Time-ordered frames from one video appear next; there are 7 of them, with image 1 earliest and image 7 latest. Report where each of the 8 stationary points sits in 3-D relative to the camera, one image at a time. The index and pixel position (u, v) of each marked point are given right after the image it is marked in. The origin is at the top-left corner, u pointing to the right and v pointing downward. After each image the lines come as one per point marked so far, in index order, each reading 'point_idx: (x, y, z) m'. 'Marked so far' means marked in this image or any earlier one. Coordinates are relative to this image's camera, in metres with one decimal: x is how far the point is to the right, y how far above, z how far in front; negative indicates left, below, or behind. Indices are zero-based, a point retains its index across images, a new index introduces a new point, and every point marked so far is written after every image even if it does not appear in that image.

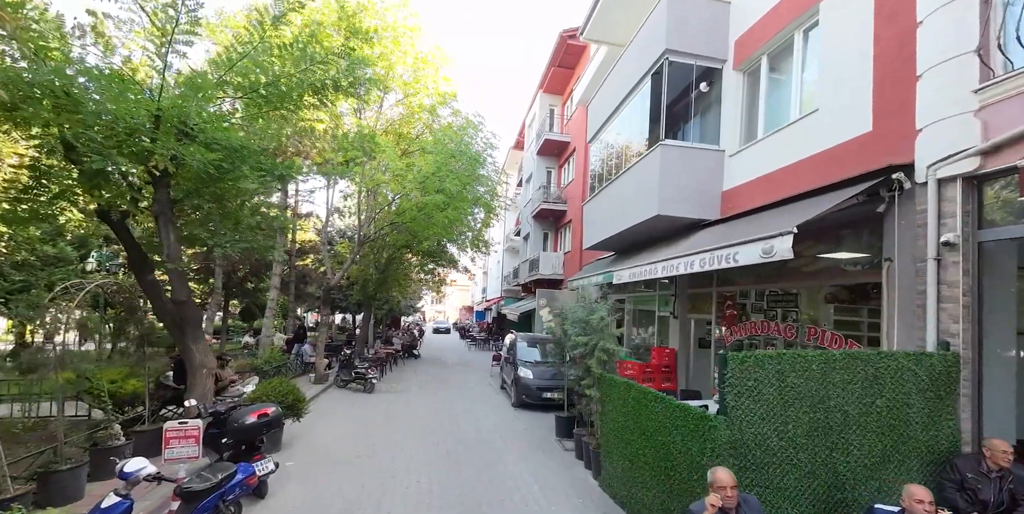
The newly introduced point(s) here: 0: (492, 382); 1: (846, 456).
0: (-0.5, -3.7, +15.0) m
1: (+3.0, -1.8, +4.5) m
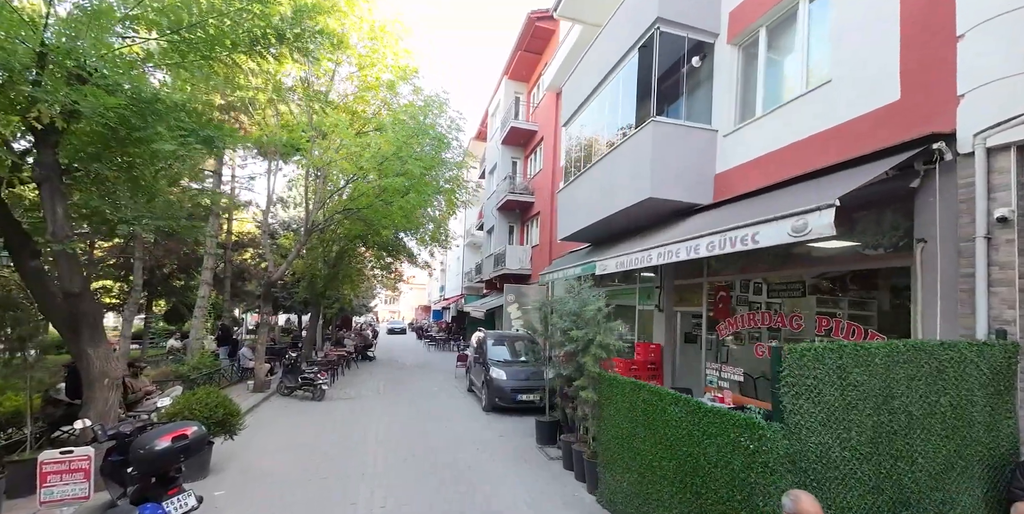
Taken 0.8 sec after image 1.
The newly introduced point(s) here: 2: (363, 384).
0: (-1.5, -3.6, +13.9) m
1: (+3.1, -1.6, +3.8) m
2: (-4.2, -3.6, +14.0) m
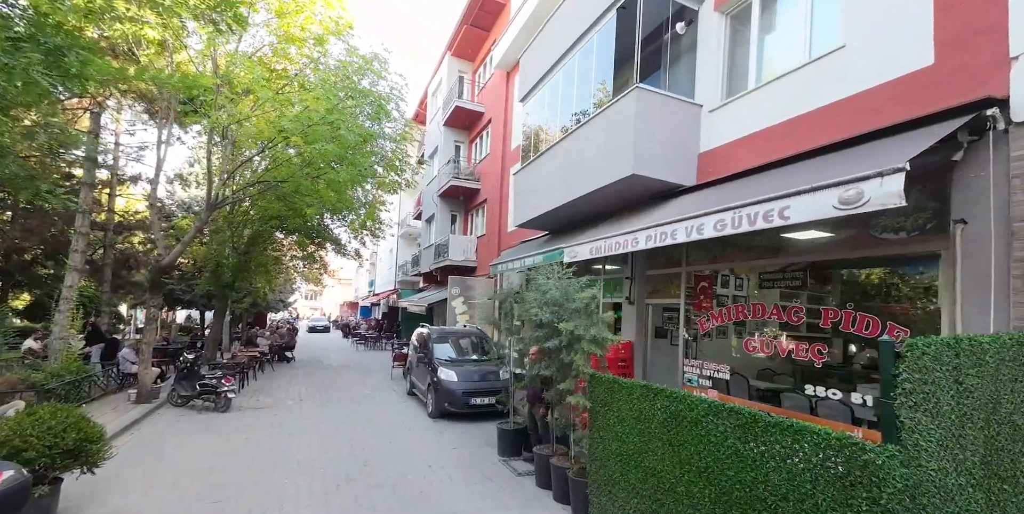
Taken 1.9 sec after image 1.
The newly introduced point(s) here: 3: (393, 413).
0: (-2.9, -3.3, +12.4) m
1: (+3.1, -1.4, +3.0) m
2: (-5.6, -3.2, +12.1) m
3: (-2.3, -3.0, +9.7) m
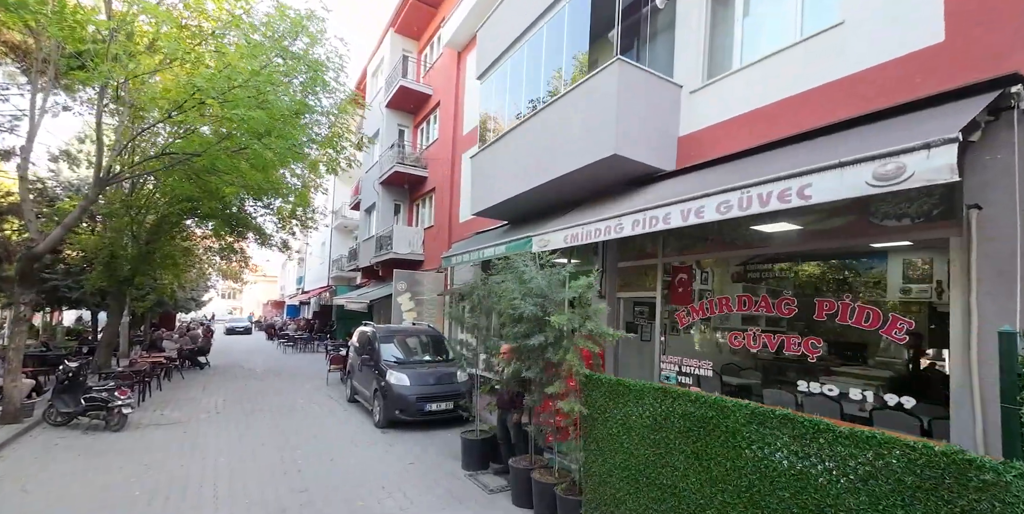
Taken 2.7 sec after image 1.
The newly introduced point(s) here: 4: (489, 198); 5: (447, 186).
0: (-4.1, -3.1, +11.1) m
1: (+3.2, -1.3, +2.7) m
2: (-6.7, -3.0, +10.4) m
3: (-3.1, -2.9, +8.5) m
4: (-0.4, +1.1, +9.1) m
5: (-1.6, +1.8, +12.3) m
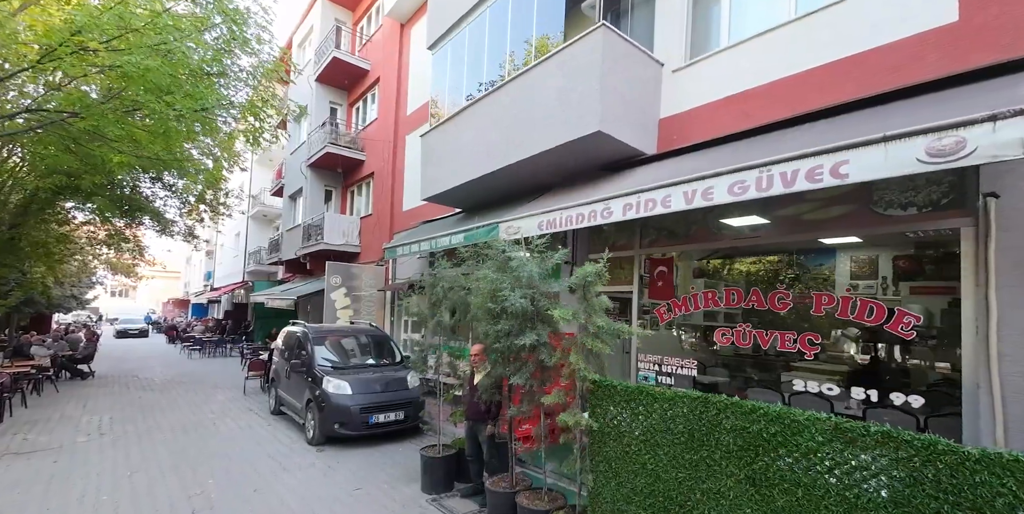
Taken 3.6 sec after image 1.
0: (-5.2, -2.9, +9.6) m
1: (+3.3, -1.2, +2.4) m
2: (-7.6, -2.8, +8.5) m
3: (-3.8, -2.7, +7.2) m
4: (-1.2, +1.2, +8.2) m
5: (-2.8, +2.0, +11.2) m
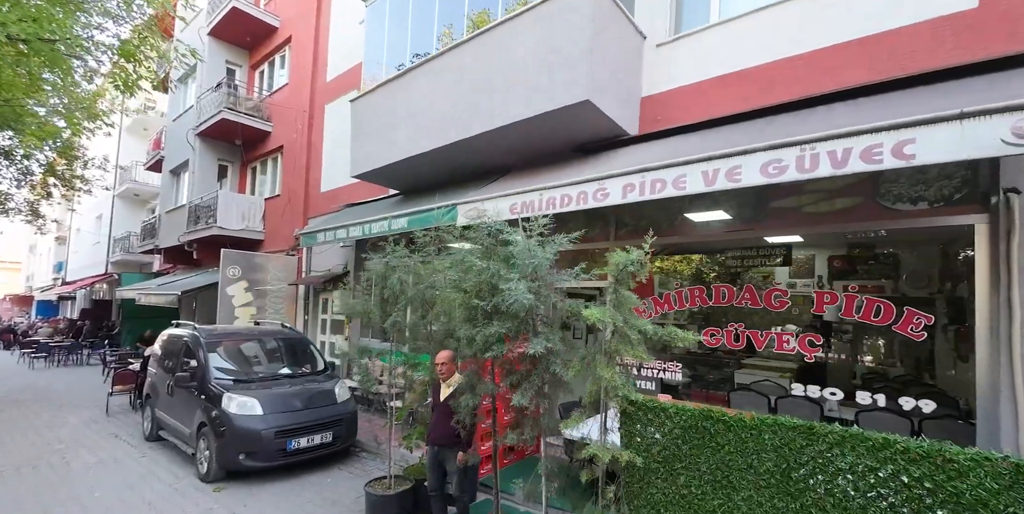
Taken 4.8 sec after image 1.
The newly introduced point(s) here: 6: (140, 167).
0: (-6.2, -2.6, +7.6) m
1: (+3.6, -1.2, +2.1) m
2: (-8.4, -2.5, +6.1) m
3: (-4.3, -2.5, +5.5) m
4: (-1.9, +1.4, +6.9) m
5: (-4.1, +2.2, +9.6) m
6: (-14.8, +3.4, +19.5) m
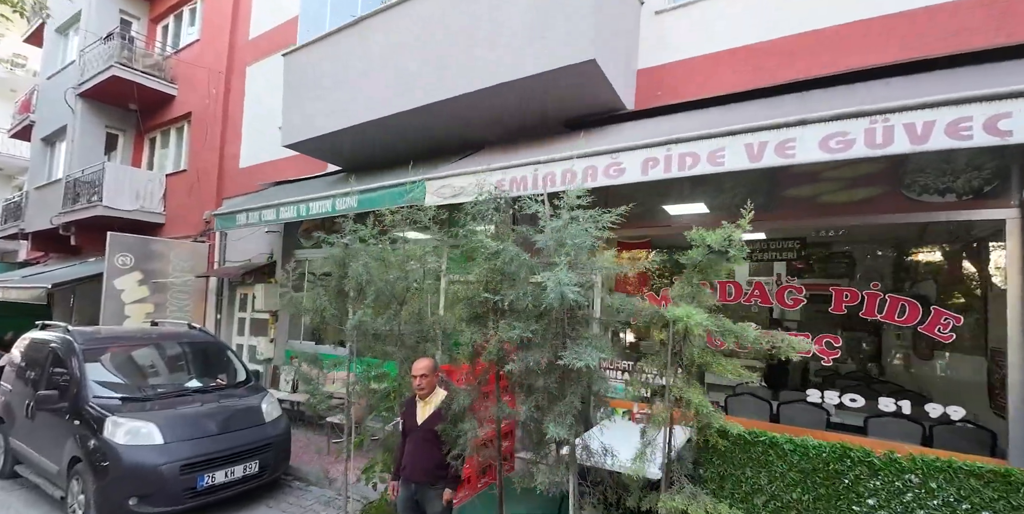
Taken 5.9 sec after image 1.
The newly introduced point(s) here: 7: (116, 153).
0: (-6.7, -2.4, +5.8) m
1: (+3.8, -1.2, +1.9) m
2: (-8.7, -2.2, +3.9) m
3: (-4.5, -2.3, +4.0) m
4: (-2.3, +1.5, +5.8) m
5: (-4.8, +2.4, +8.1) m
6: (-16.9, +3.9, +16.3) m
7: (-7.7, +2.0, +9.5) m
